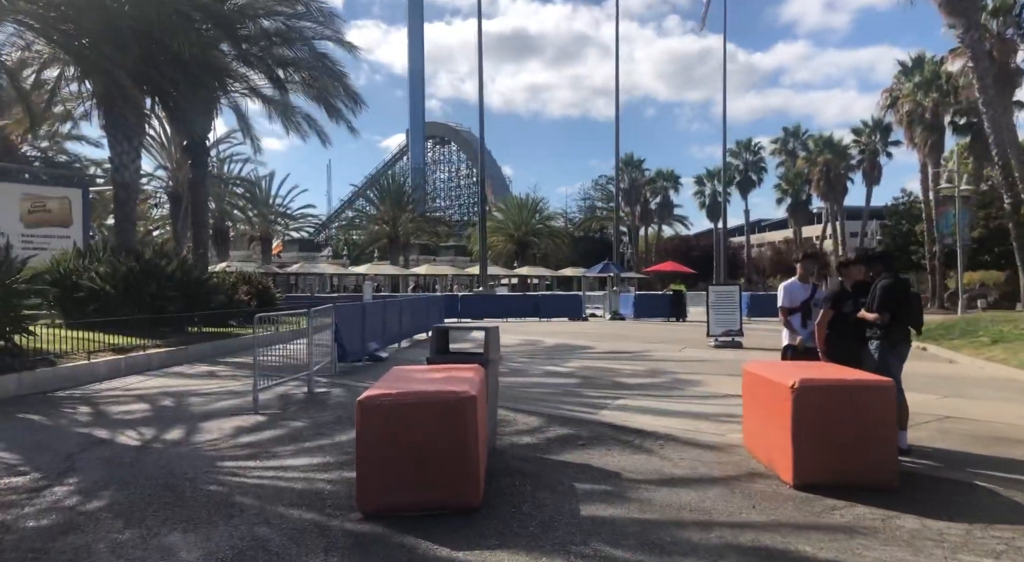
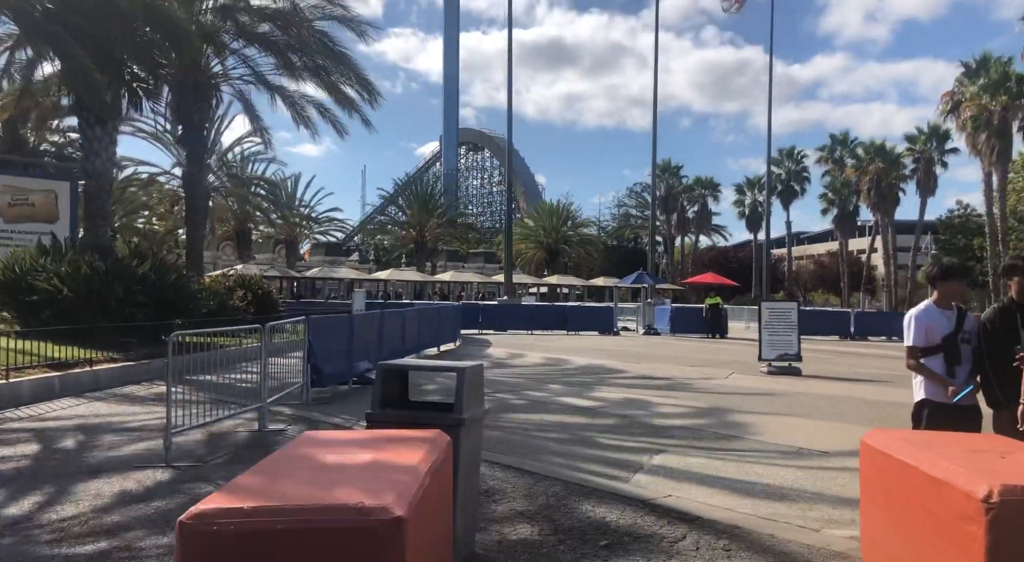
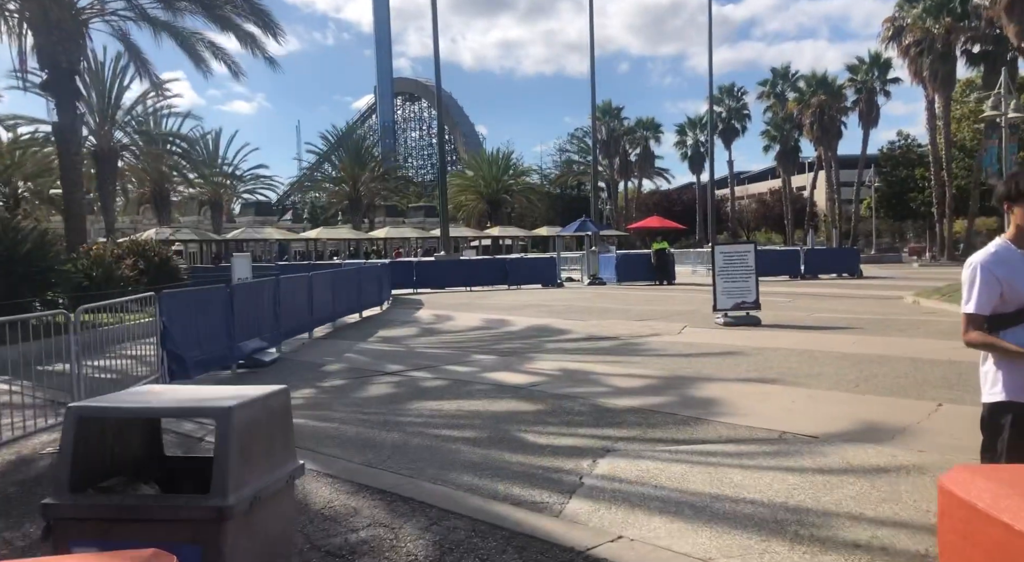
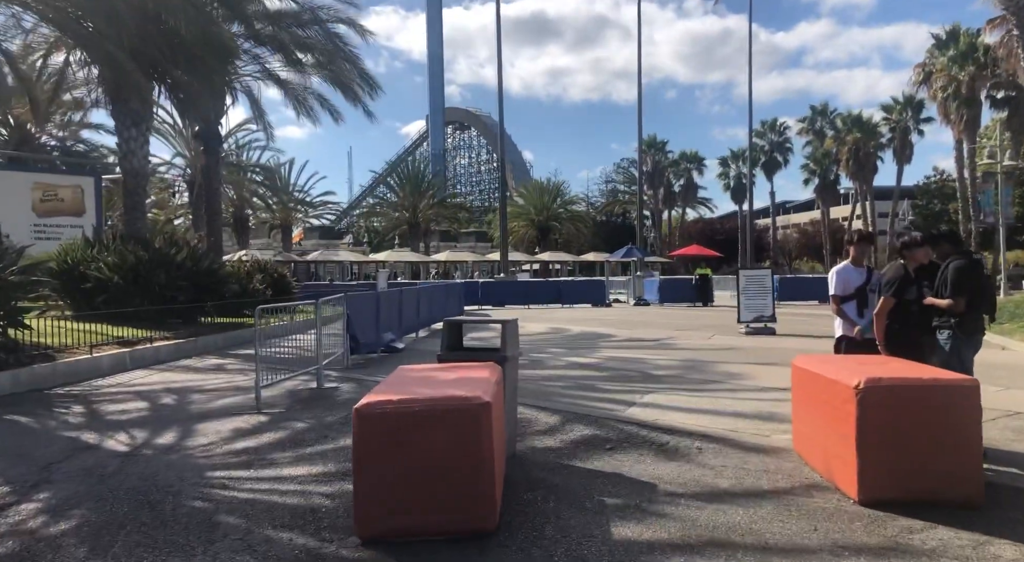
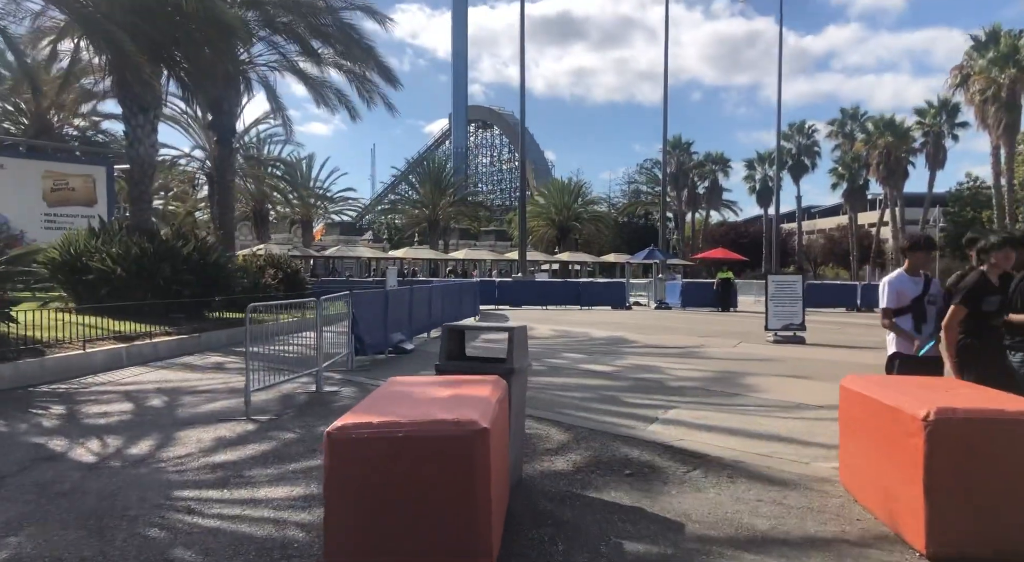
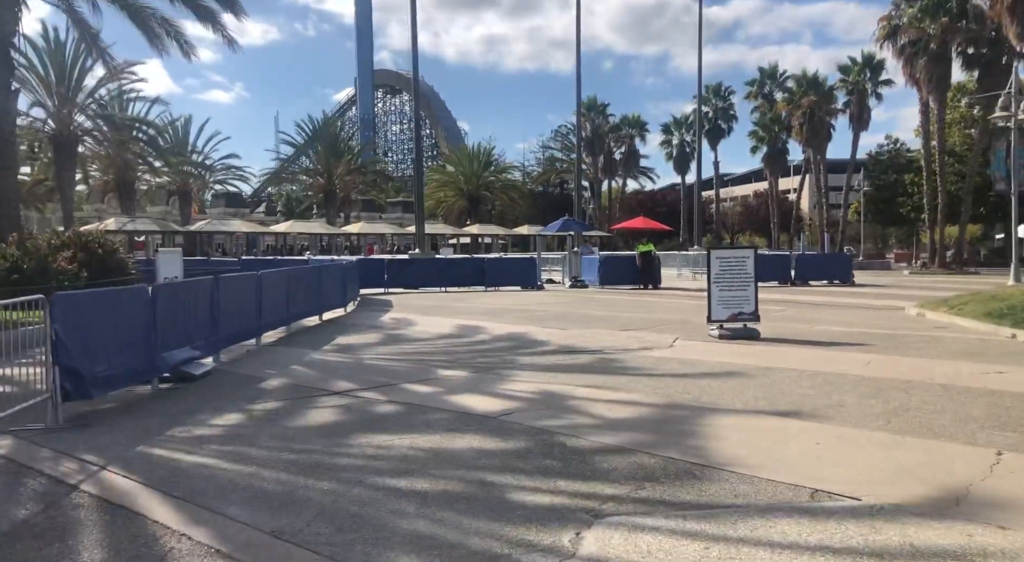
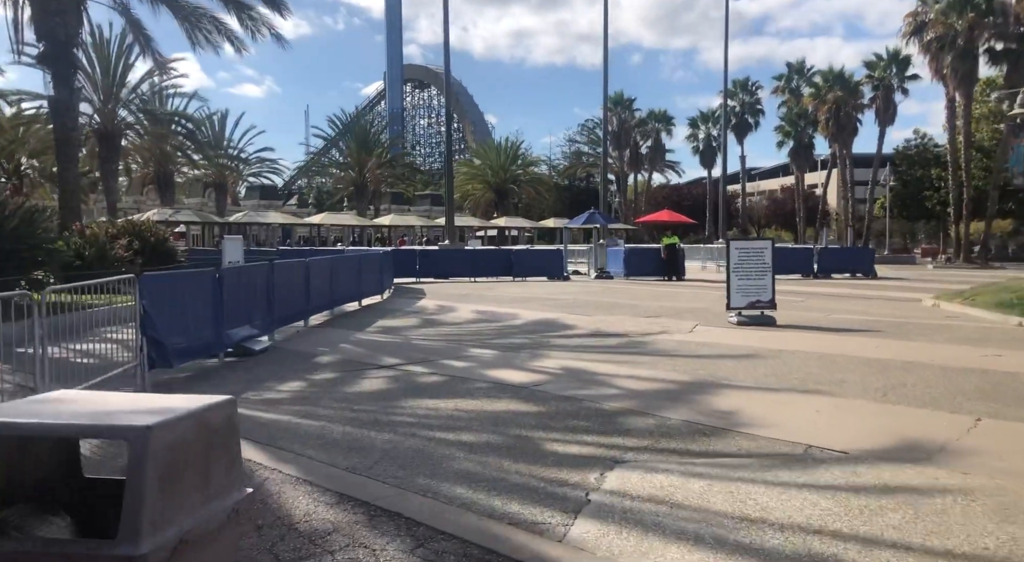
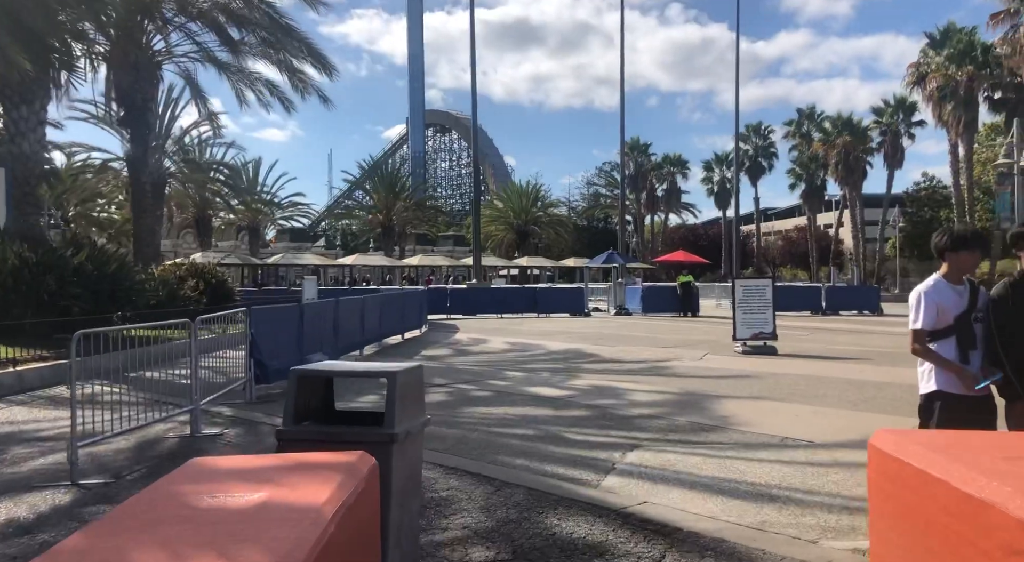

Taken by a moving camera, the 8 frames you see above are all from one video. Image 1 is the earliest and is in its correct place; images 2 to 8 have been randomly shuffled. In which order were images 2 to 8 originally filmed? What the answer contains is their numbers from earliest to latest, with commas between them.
4, 5, 2, 8, 3, 7, 6
